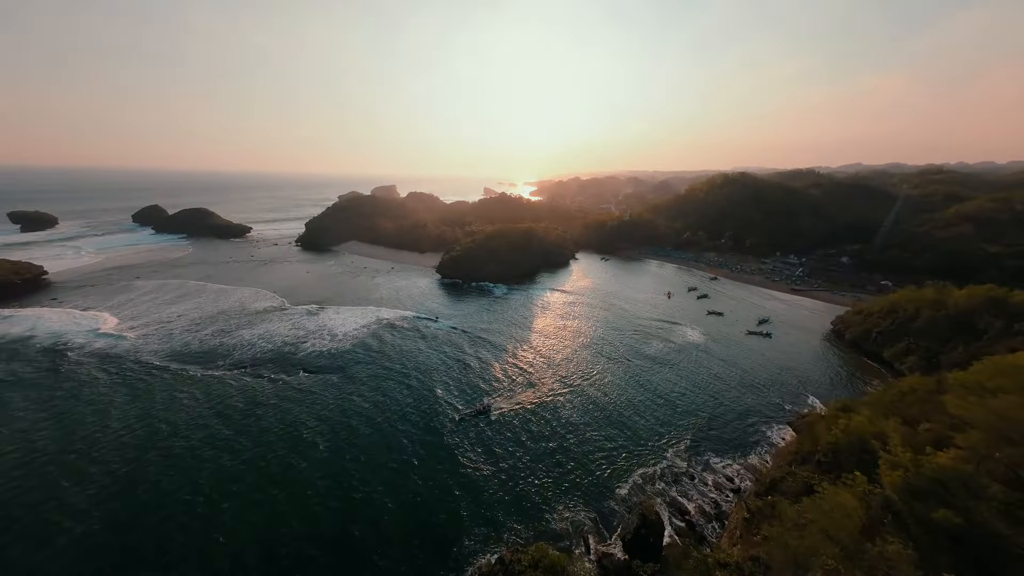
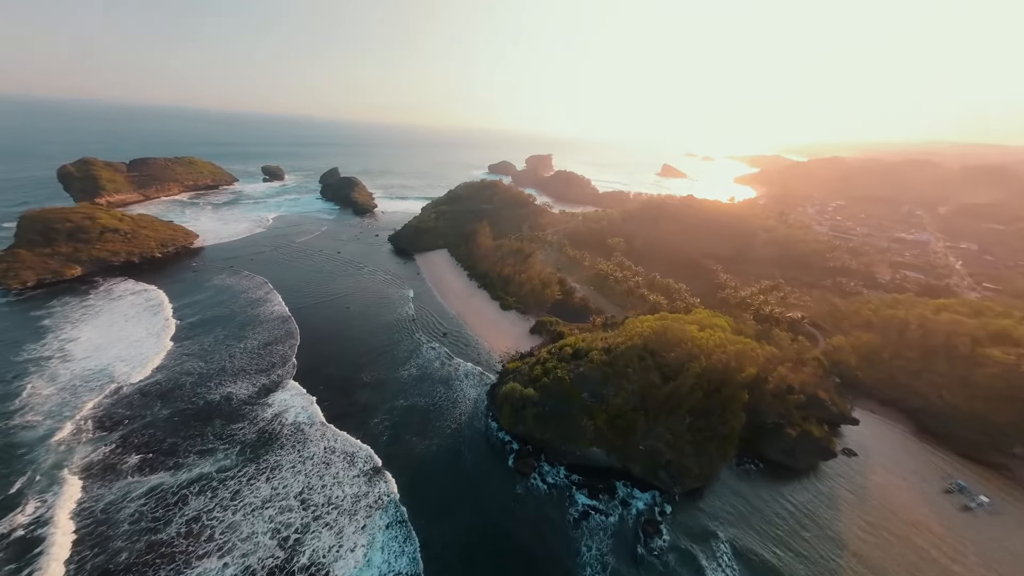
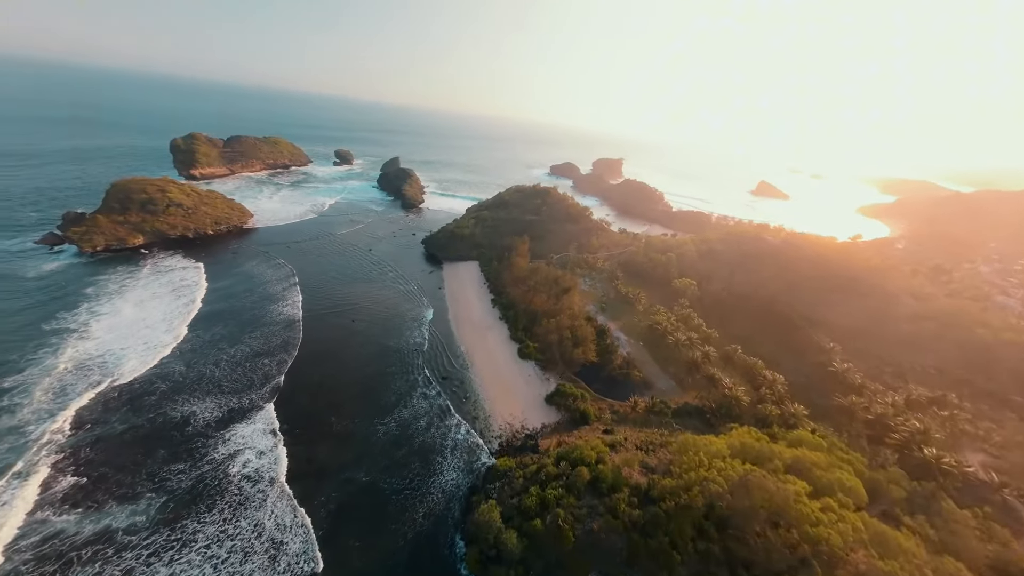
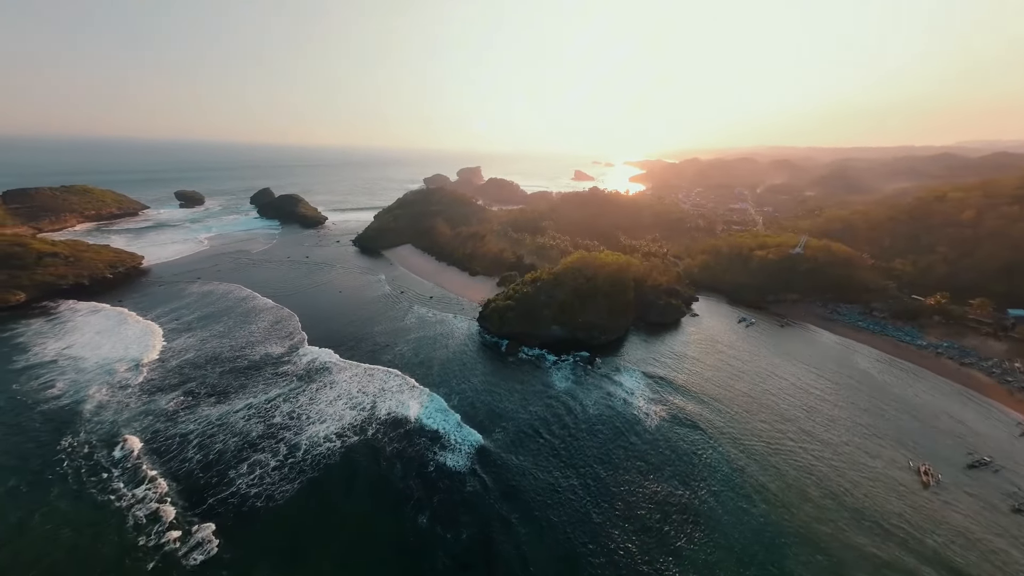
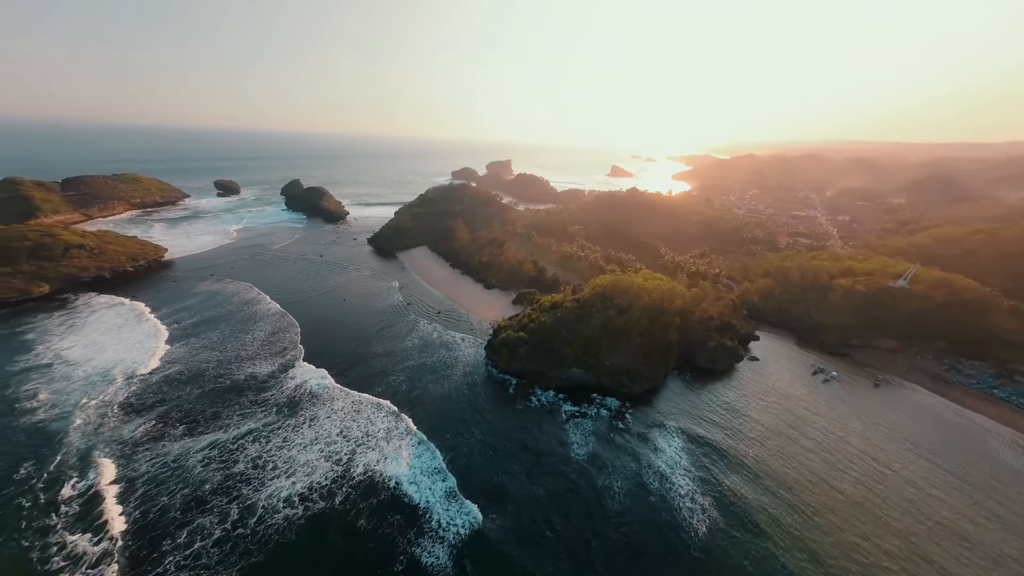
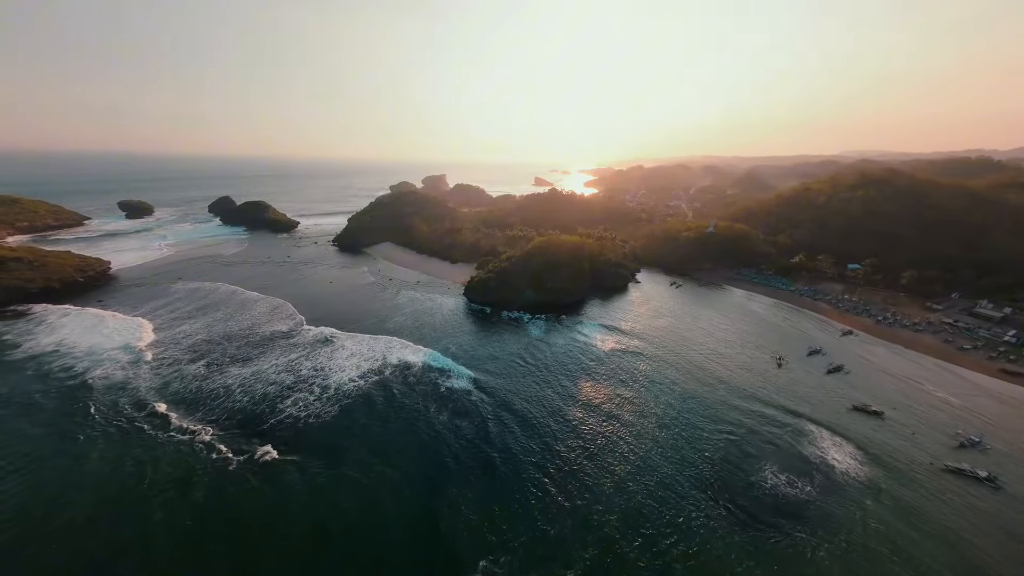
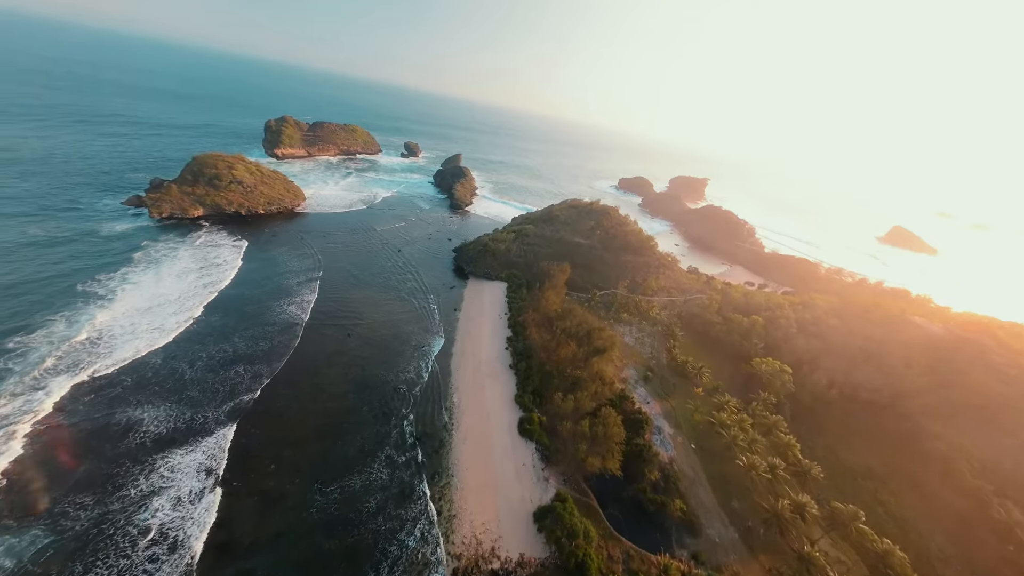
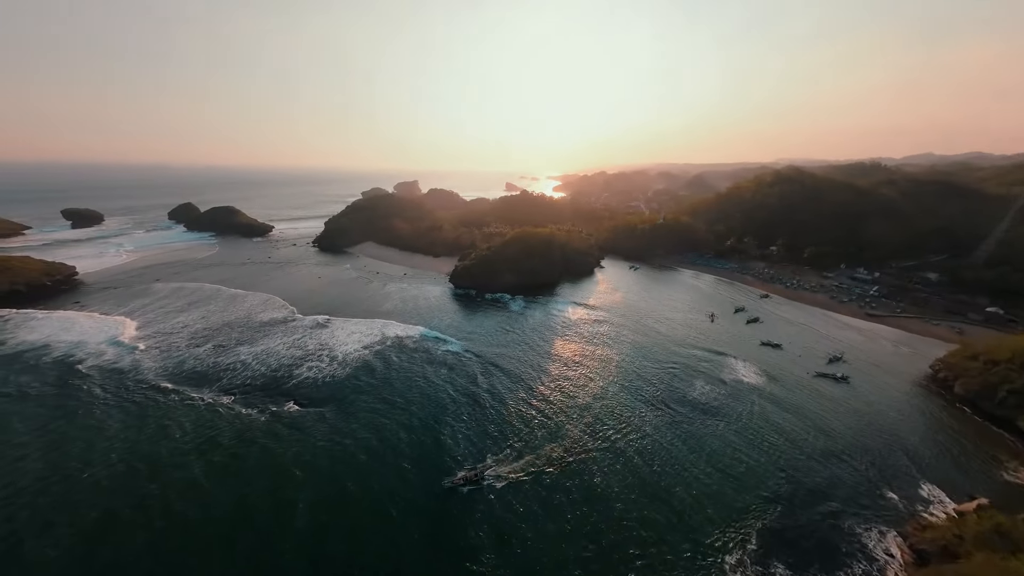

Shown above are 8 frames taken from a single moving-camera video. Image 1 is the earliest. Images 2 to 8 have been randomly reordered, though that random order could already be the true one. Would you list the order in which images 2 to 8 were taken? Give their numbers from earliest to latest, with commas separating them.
8, 6, 4, 5, 2, 3, 7
